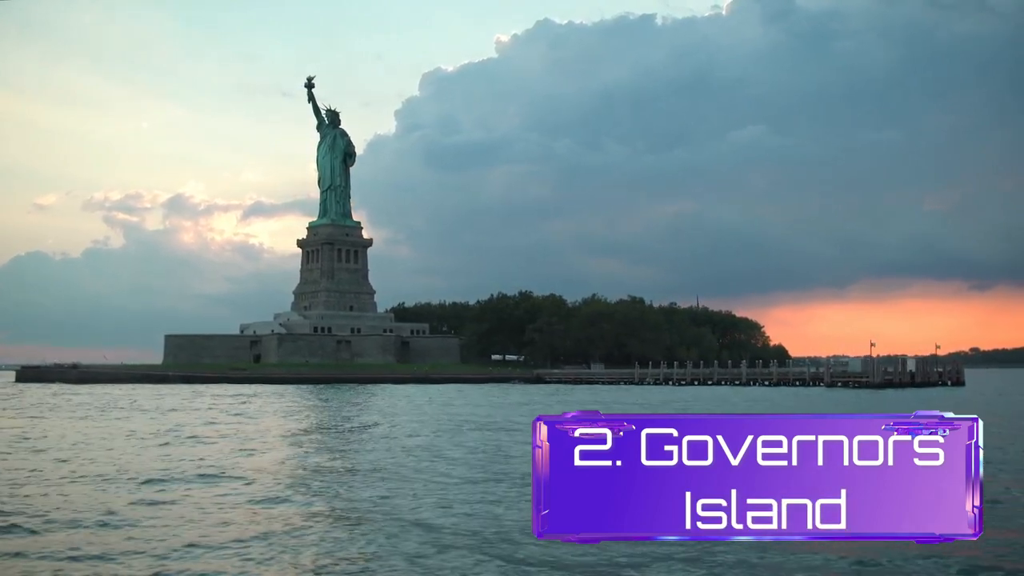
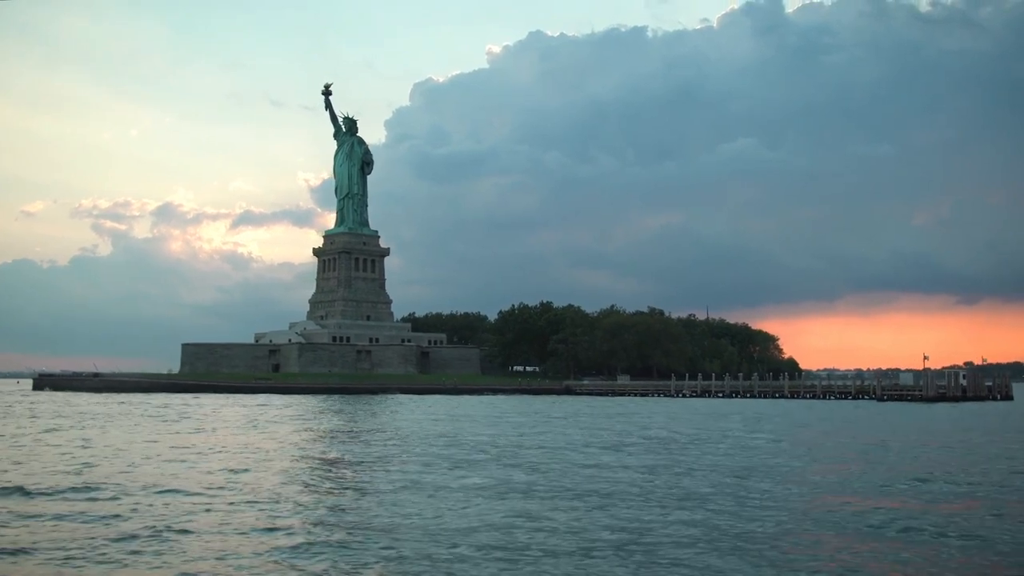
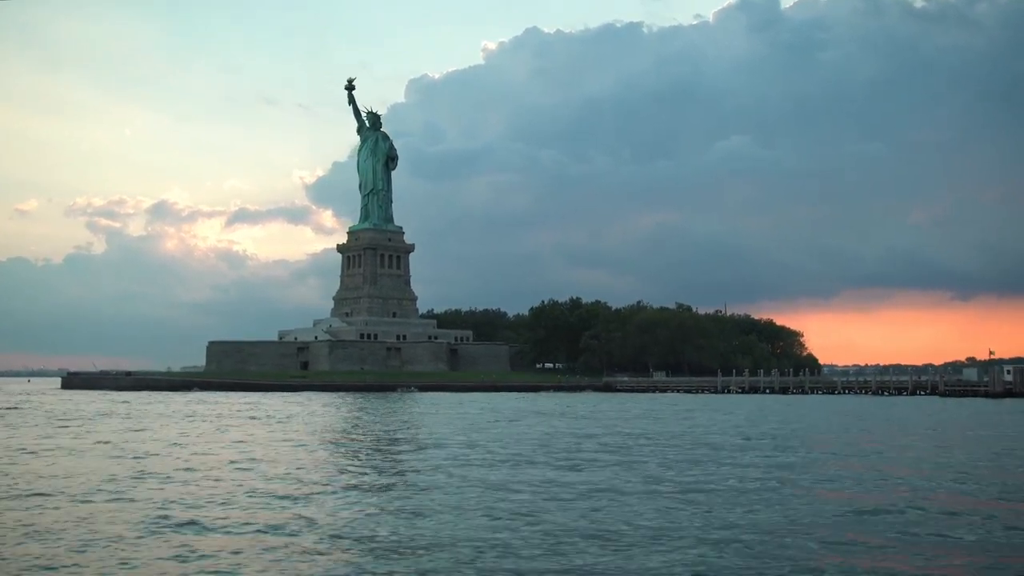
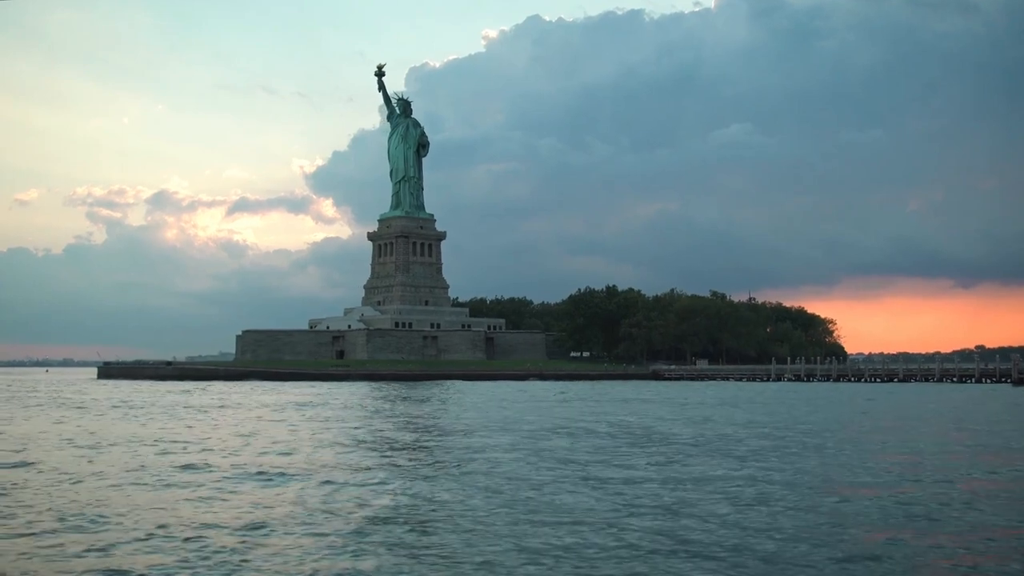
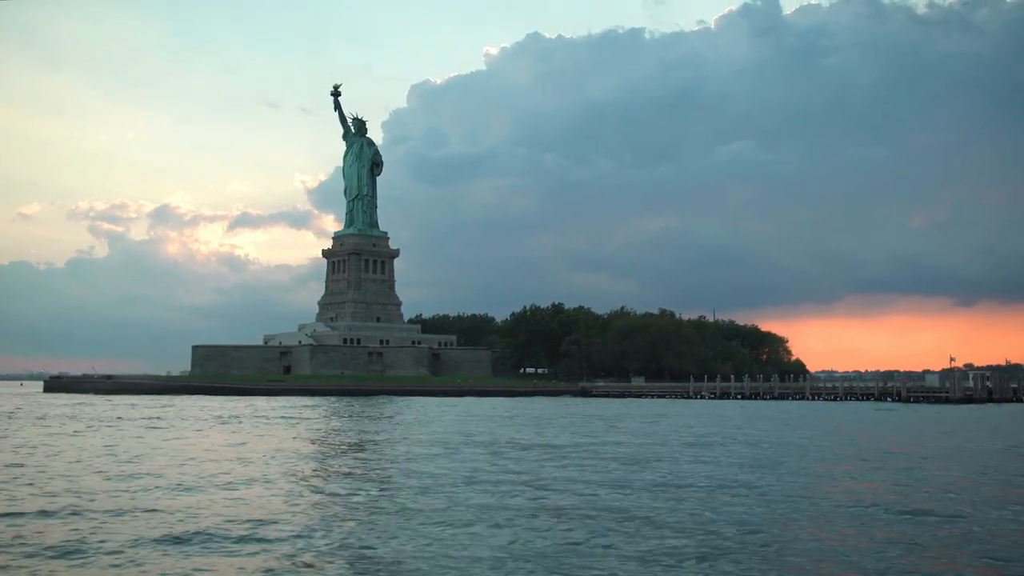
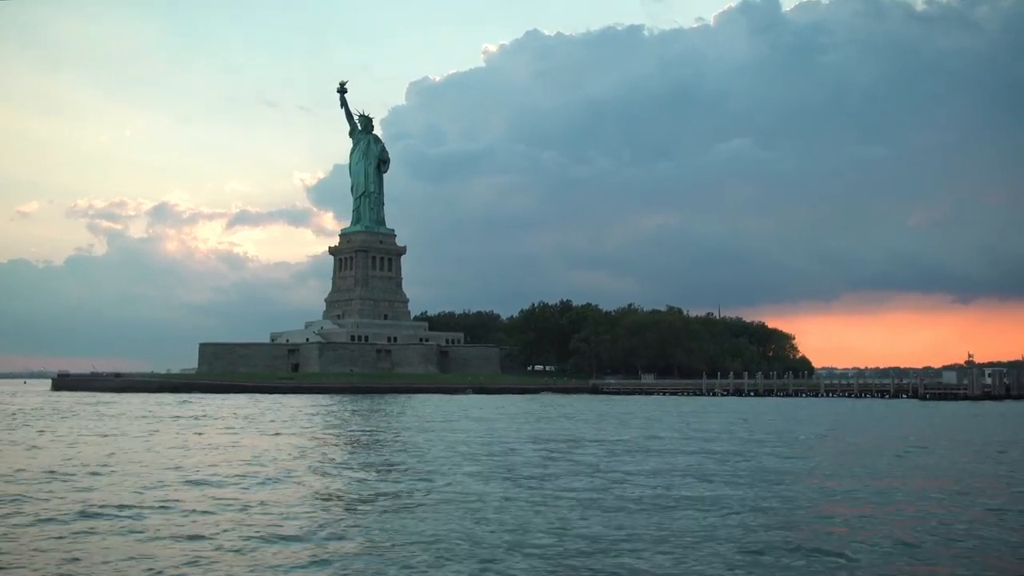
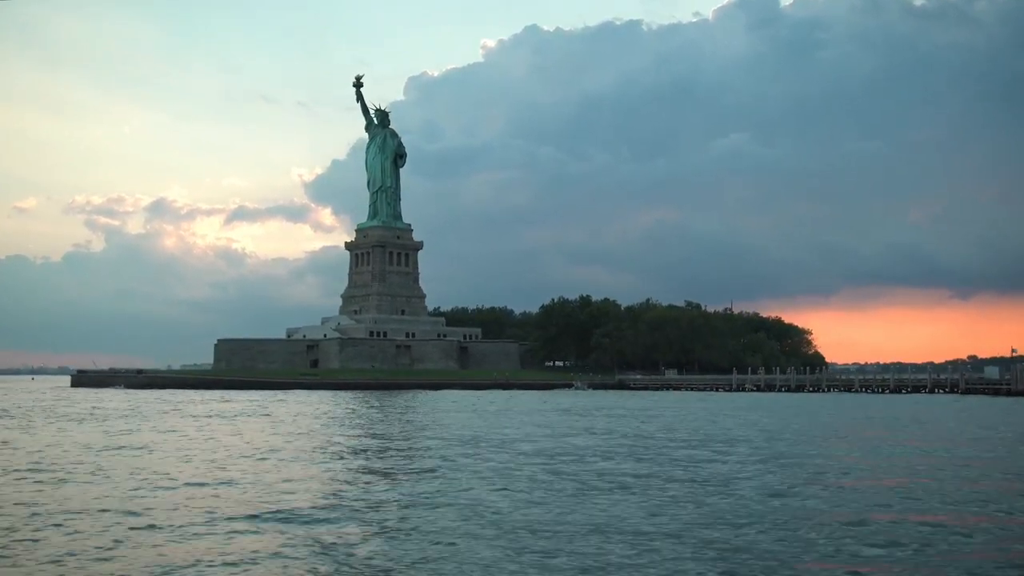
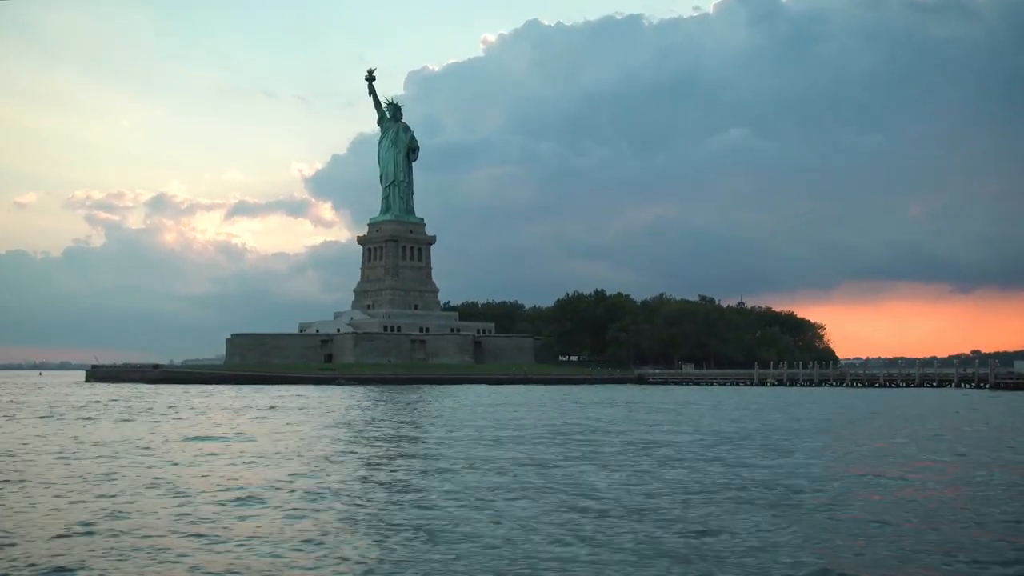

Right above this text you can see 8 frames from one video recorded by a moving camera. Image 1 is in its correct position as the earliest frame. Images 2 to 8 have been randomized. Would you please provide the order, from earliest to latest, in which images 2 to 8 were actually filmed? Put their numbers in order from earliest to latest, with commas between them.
2, 5, 6, 3, 7, 8, 4
